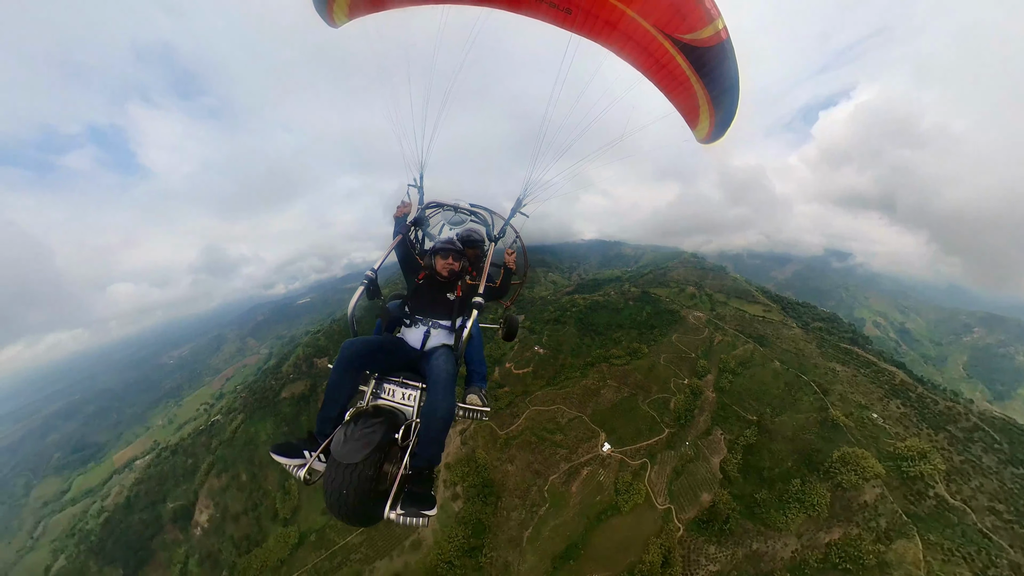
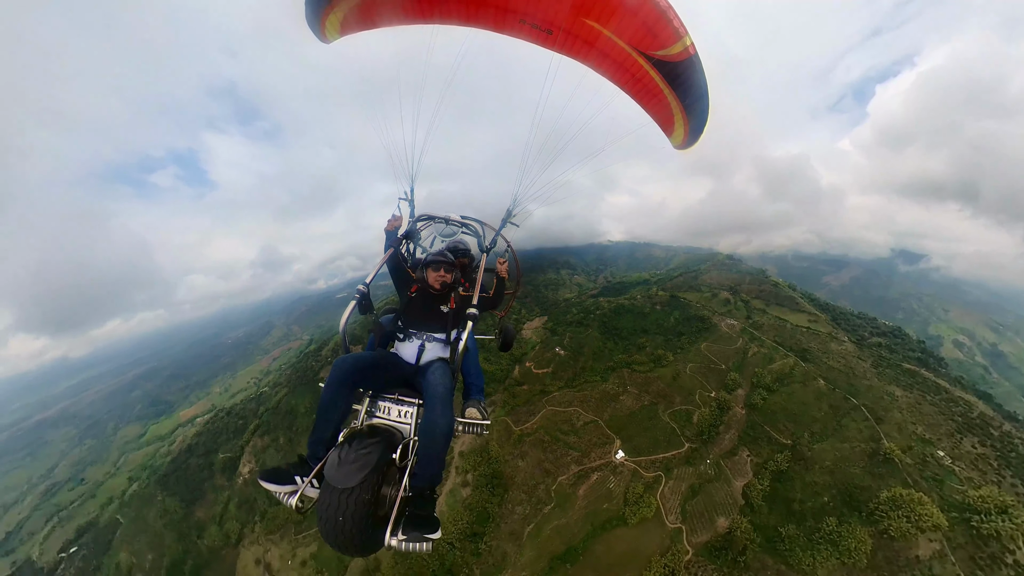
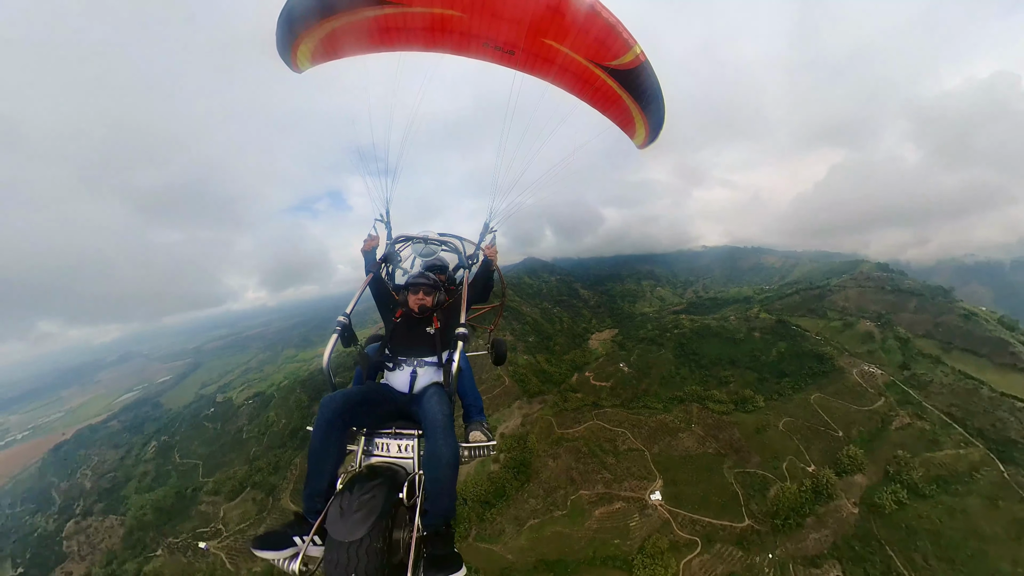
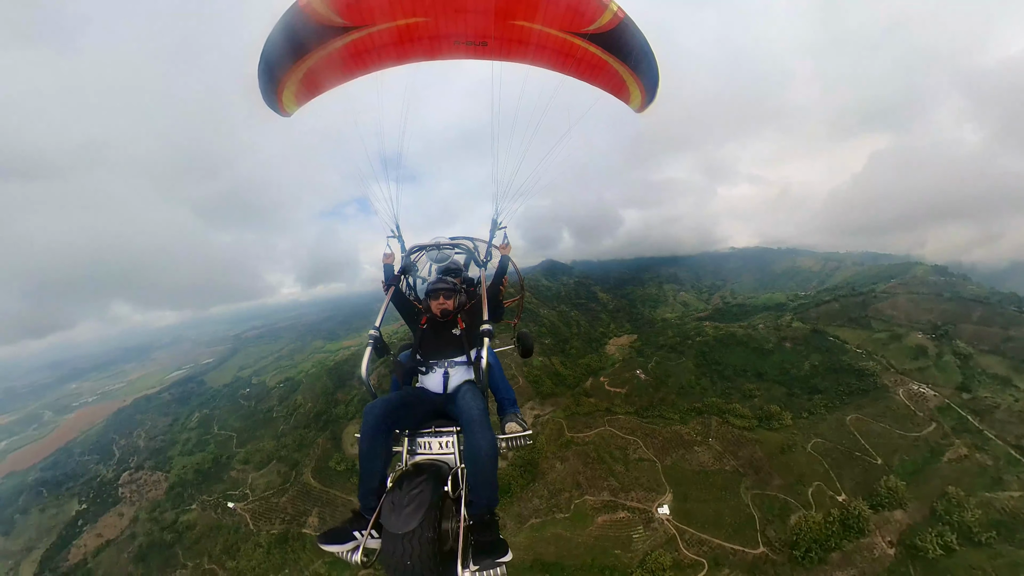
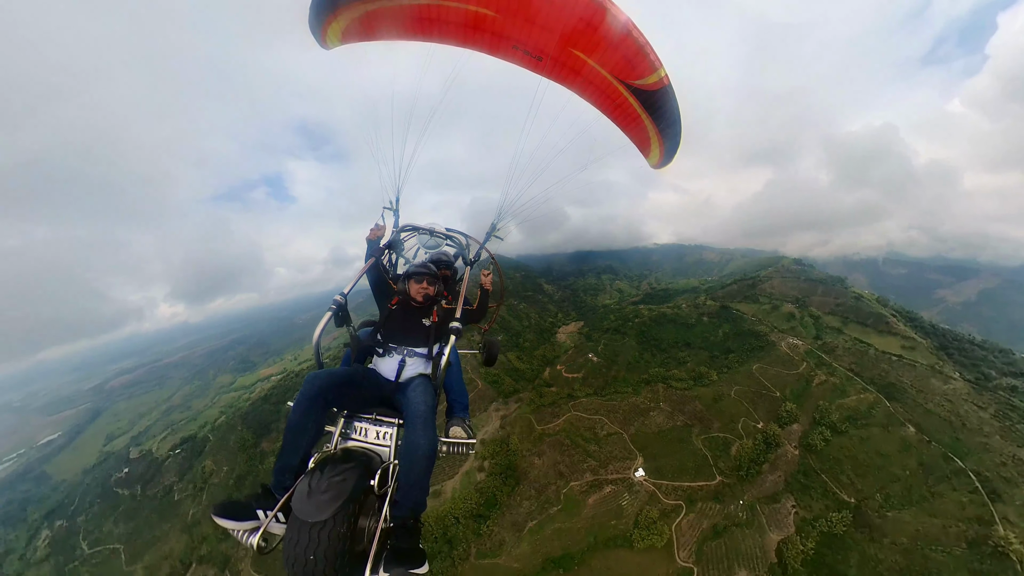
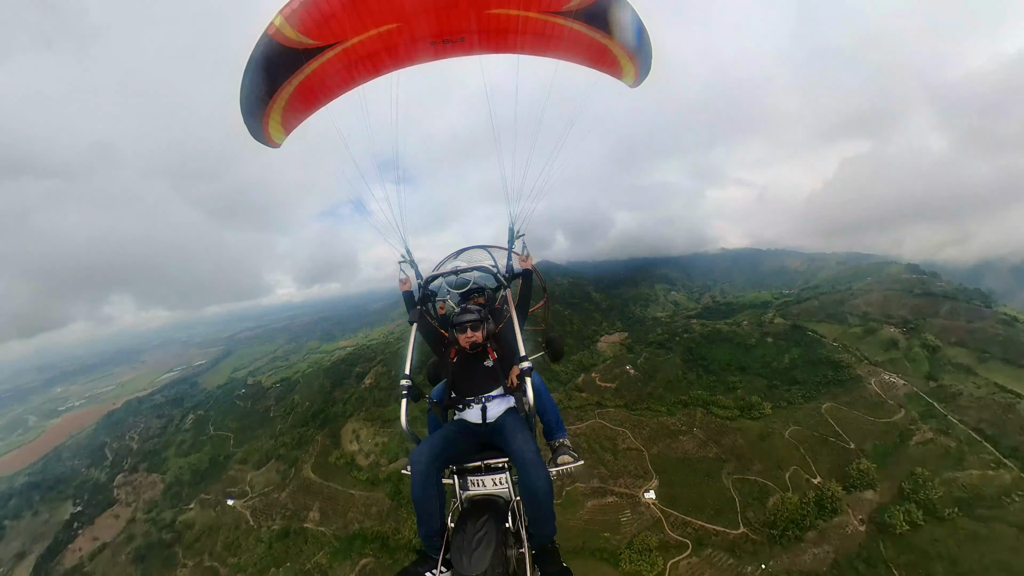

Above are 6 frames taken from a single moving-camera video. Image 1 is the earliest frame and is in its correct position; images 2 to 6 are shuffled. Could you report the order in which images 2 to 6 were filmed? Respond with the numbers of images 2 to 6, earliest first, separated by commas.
2, 5, 3, 4, 6
